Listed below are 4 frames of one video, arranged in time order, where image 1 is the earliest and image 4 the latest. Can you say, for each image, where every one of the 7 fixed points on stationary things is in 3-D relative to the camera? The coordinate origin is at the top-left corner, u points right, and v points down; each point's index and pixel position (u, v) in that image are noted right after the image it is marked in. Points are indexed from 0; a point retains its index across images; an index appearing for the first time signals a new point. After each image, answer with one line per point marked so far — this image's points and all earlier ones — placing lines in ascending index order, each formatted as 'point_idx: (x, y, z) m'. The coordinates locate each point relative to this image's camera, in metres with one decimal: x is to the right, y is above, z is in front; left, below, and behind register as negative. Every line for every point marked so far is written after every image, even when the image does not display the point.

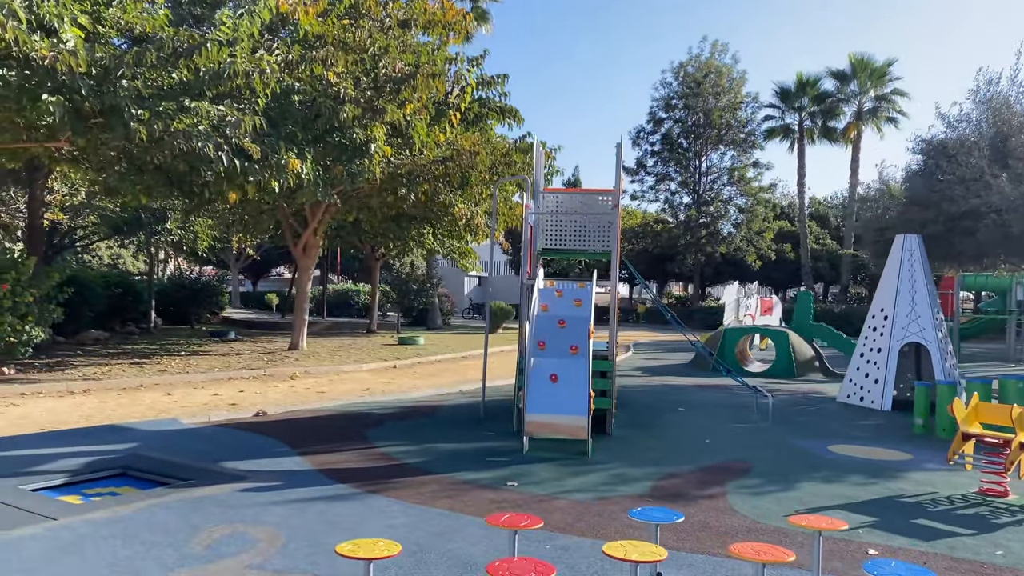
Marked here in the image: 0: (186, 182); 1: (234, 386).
0: (-5.1, +1.7, +13.0) m
1: (-4.1, -1.5, +12.3) m
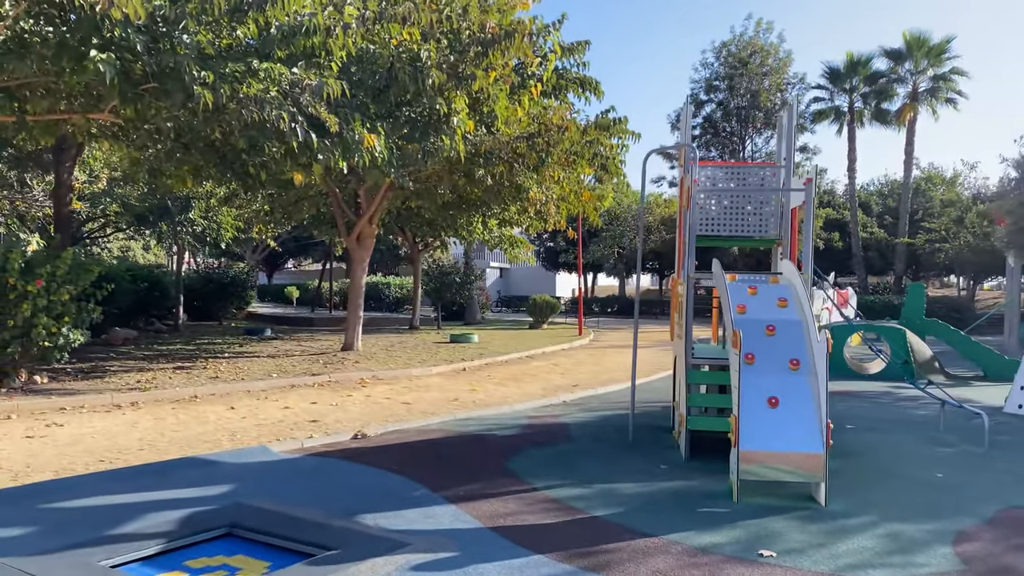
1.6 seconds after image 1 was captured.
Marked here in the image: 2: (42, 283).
0: (-3.7, +1.8, +11.4) m
1: (-2.7, -1.4, +10.6) m
2: (-5.7, +0.1, +10.1) m
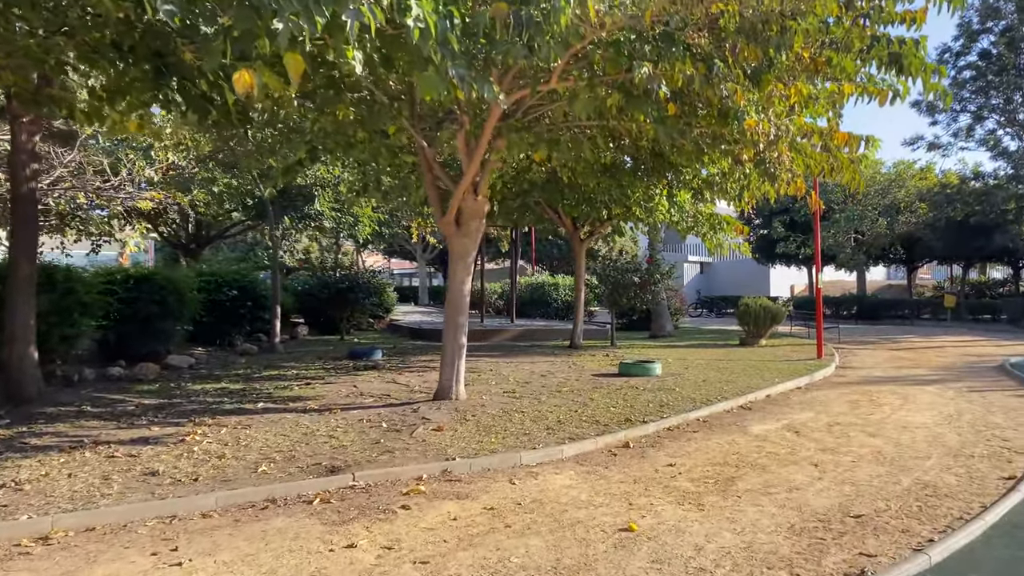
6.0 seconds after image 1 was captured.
0: (-2.4, +1.6, +5.9) m
1: (-1.6, -1.5, +4.9) m
2: (-4.6, -0.1, +5.1) m
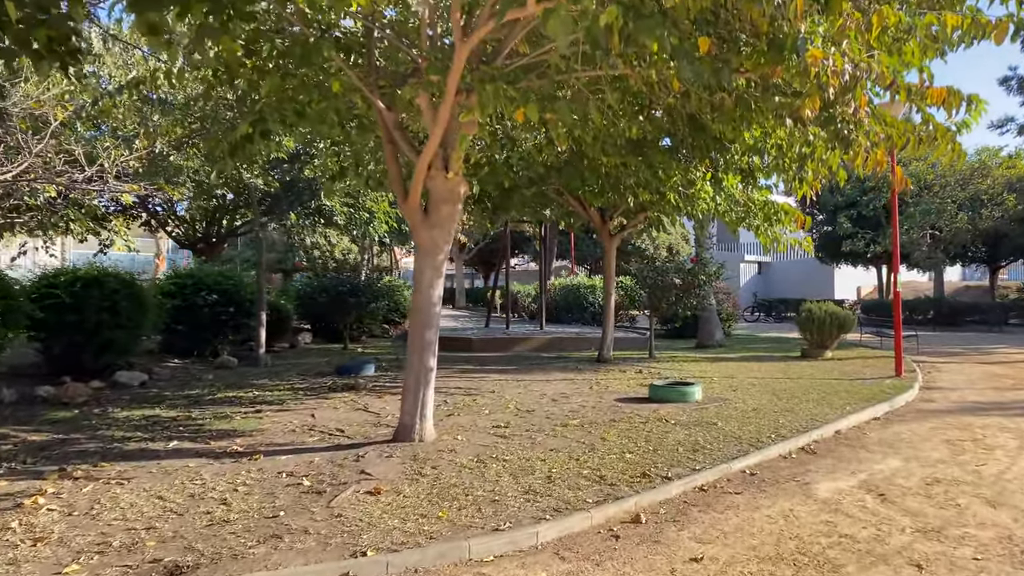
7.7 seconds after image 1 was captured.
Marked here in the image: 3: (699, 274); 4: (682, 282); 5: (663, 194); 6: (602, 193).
0: (-2.8, +1.6, +3.7) m
1: (-2.0, -1.6, +2.7) m
2: (-5.1, -0.2, +3.1) m
3: (+3.7, +0.3, +16.2) m
4: (+3.3, +0.1, +16.0) m
5: (+2.2, +1.3, +12.0) m
6: (+1.3, +1.4, +12.1) m
